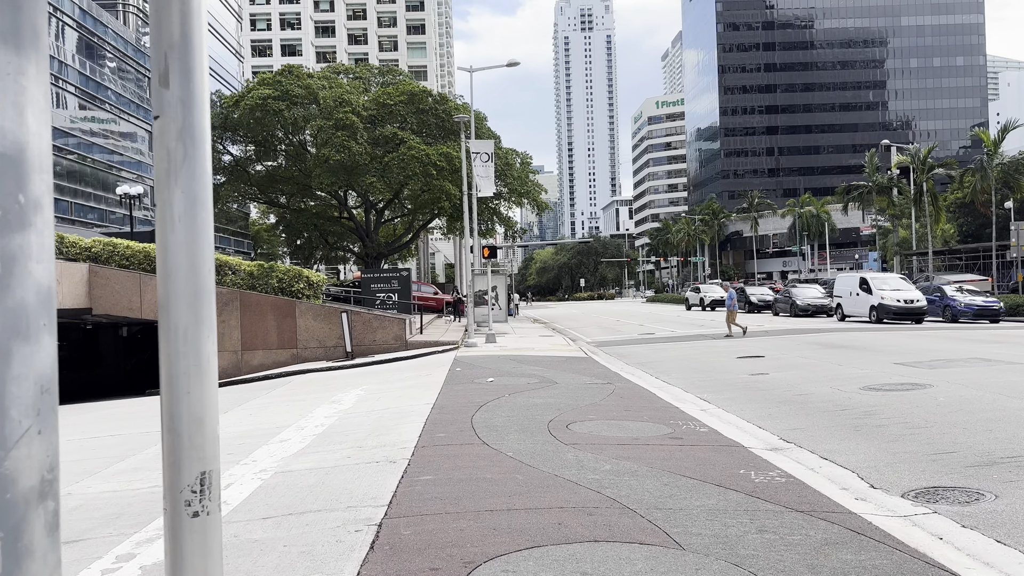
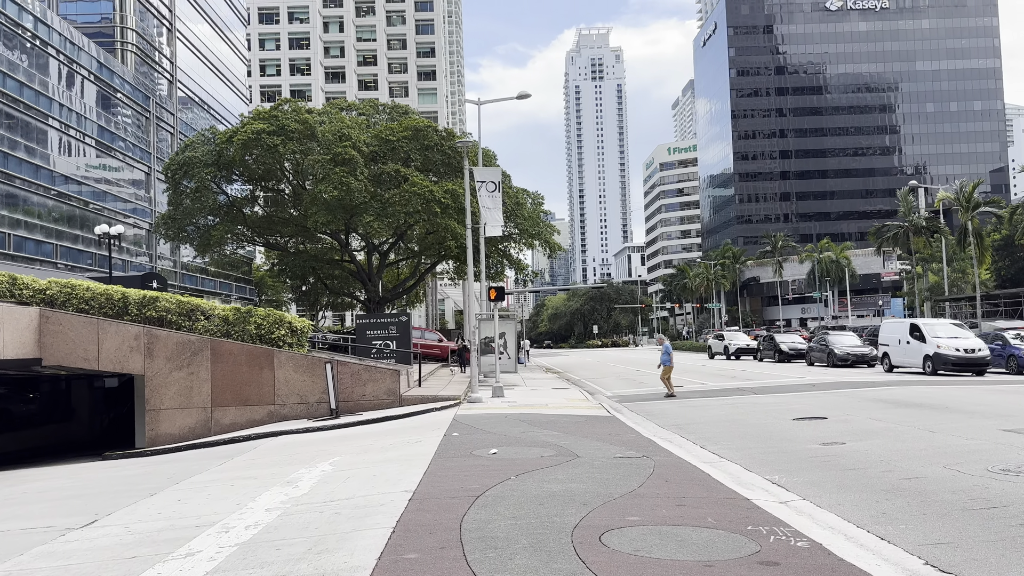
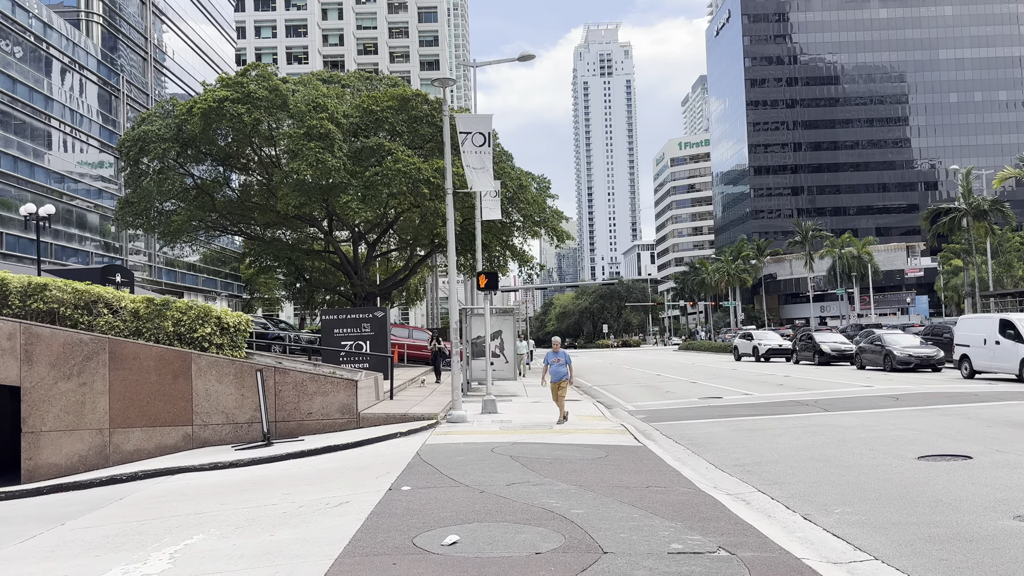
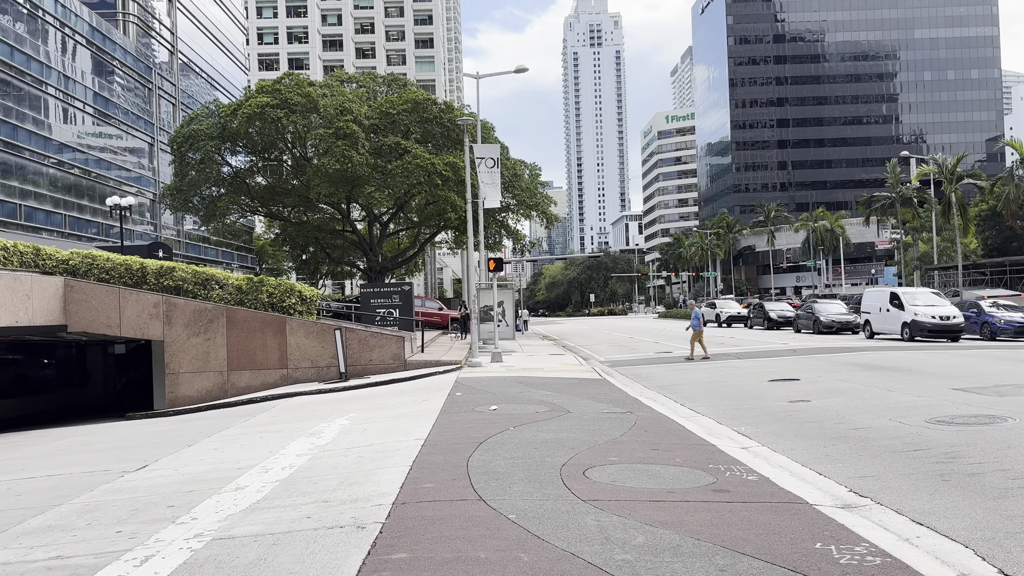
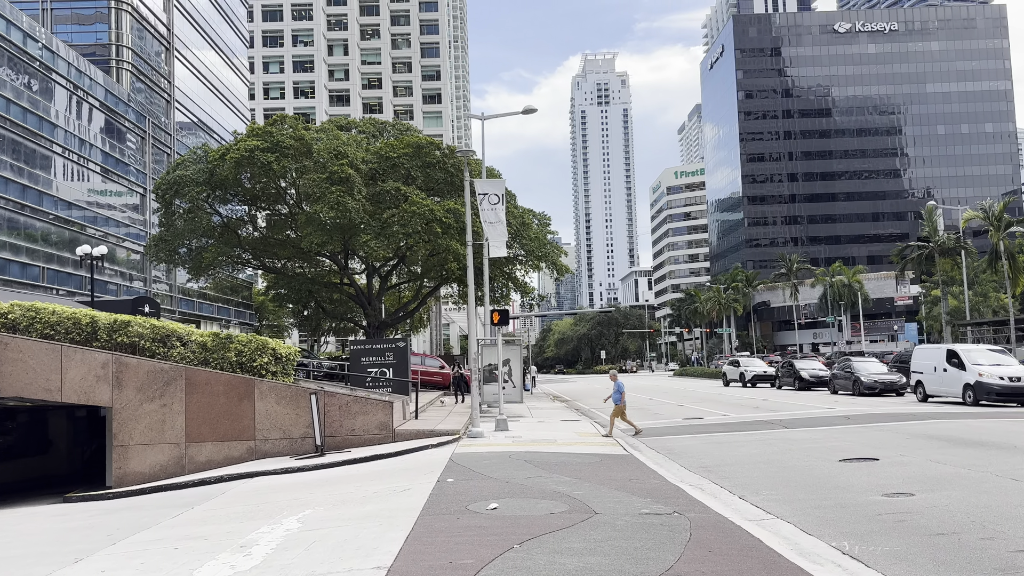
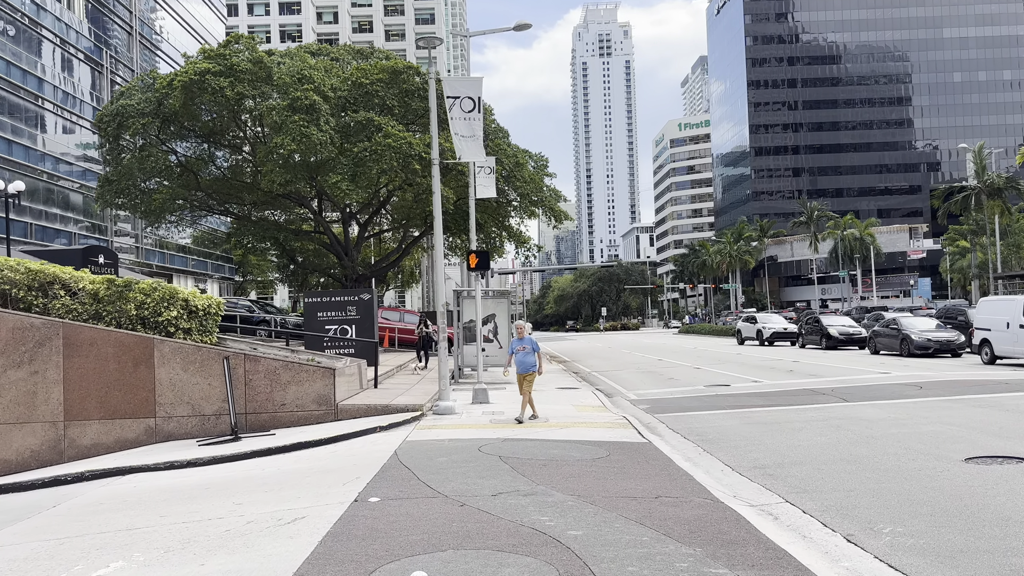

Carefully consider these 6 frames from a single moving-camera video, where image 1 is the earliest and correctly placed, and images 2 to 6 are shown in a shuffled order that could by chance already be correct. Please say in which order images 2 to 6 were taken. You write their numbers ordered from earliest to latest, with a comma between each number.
4, 2, 5, 3, 6
